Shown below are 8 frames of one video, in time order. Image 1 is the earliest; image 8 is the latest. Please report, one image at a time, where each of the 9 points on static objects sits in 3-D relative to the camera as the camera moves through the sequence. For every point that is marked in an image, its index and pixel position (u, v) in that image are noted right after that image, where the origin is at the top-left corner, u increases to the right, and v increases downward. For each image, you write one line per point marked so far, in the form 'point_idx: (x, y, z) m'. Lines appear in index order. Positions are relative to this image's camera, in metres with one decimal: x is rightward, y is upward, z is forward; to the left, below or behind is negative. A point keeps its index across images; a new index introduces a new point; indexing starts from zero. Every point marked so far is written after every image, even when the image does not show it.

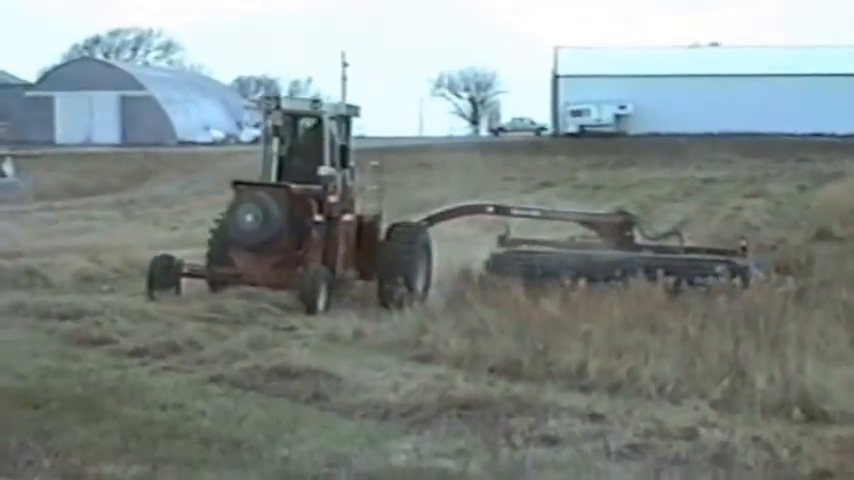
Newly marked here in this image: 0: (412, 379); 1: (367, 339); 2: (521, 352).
0: (-0.1, -0.9, +9.1) m
1: (-0.4, -0.7, +10.5) m
2: (+0.6, -0.7, +9.5) m
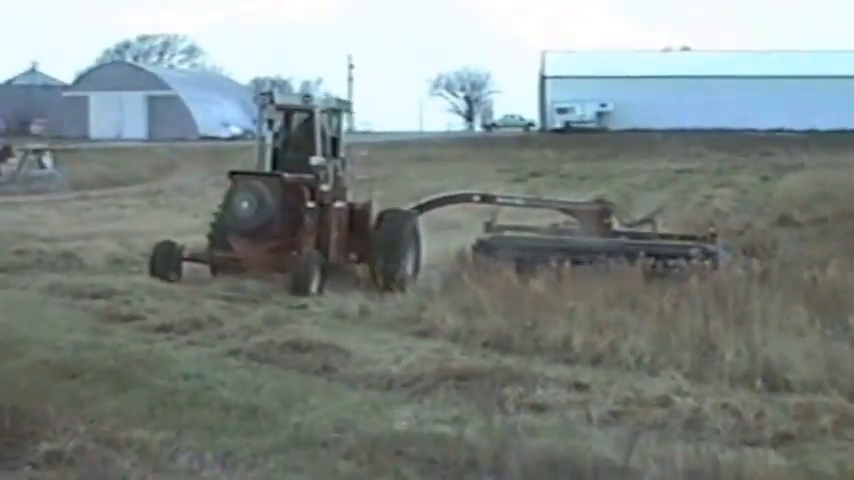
0: (-0.1, -0.8, +10.0) m
1: (-0.4, -0.6, +11.4) m
2: (+0.6, -0.6, +10.4) m
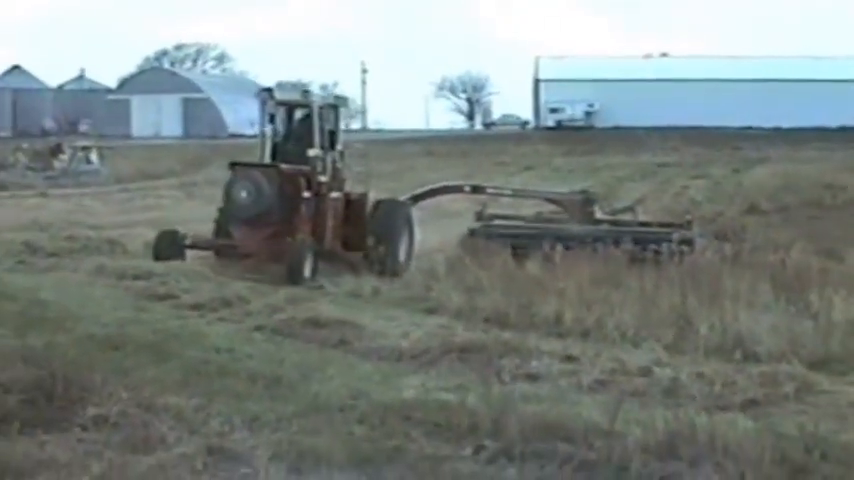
0: (-0.1, -0.7, +11.2) m
1: (-0.4, -0.5, +12.6) m
2: (+0.7, -0.5, +11.6) m
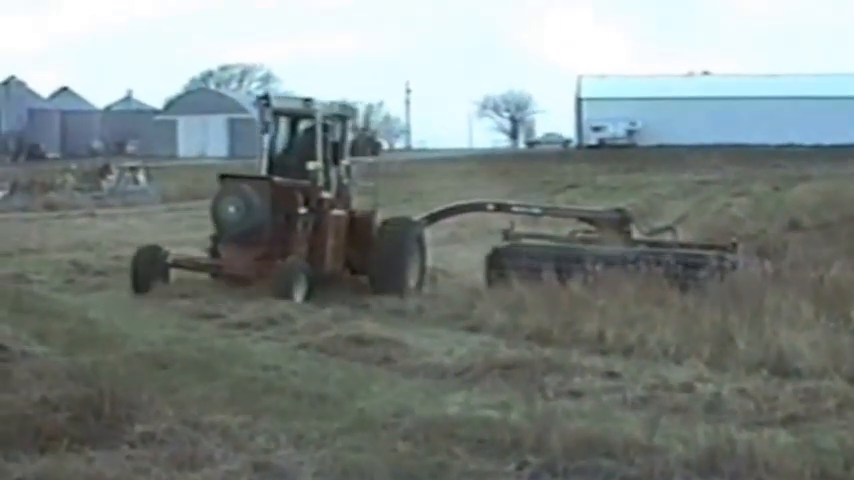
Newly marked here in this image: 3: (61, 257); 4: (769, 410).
0: (+0.3, -0.8, +11.3) m
1: (0.0, -0.6, +12.7) m
2: (+1.0, -0.7, +11.6) m
3: (-4.2, -0.2, +17.0) m
4: (+2.1, -1.1, +9.2) m
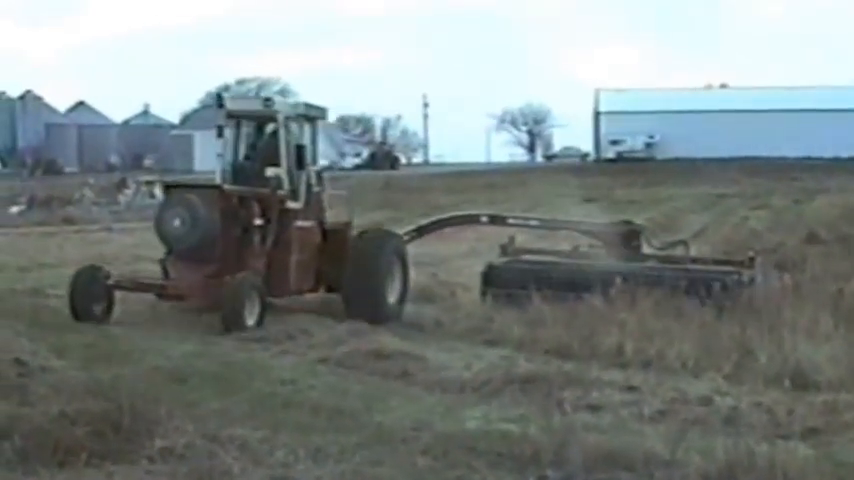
0: (+0.4, -0.9, +11.3) m
1: (+0.2, -0.8, +12.7) m
2: (+1.1, -0.8, +11.6) m
3: (-4.0, -0.4, +17.0) m
4: (+2.3, -1.2, +9.2) m
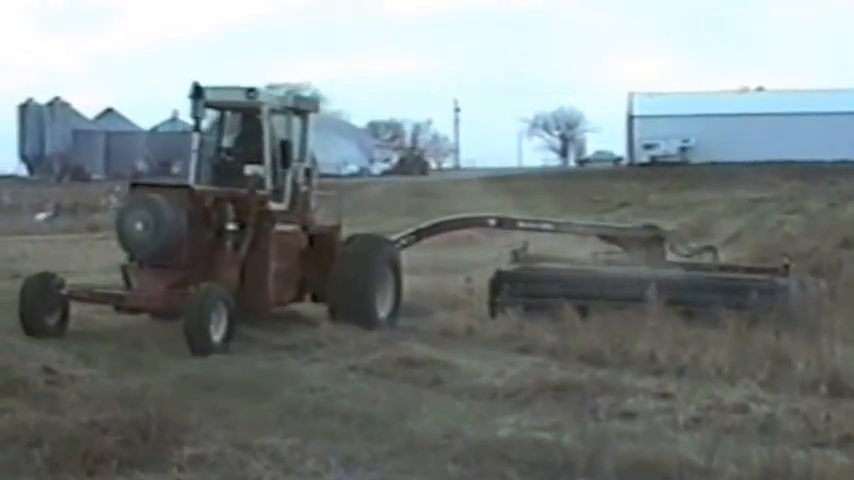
0: (+0.7, -1.0, +11.1) m
1: (+0.4, -0.8, +12.5) m
2: (+1.4, -0.8, +11.5) m
3: (-3.7, -0.4, +17.0) m
4: (+2.5, -1.2, +9.0) m
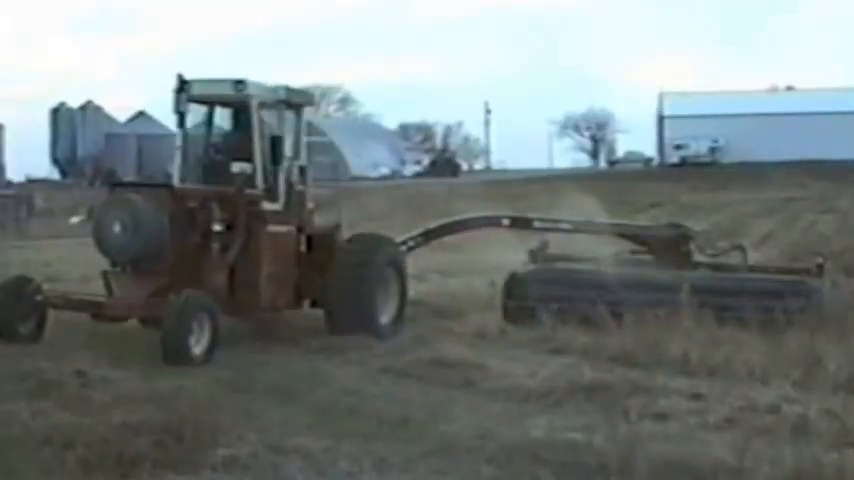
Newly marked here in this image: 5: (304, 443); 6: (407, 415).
0: (+0.9, -1.0, +11.1) m
1: (+0.7, -0.8, +12.5) m
2: (+1.6, -0.8, +11.5) m
3: (-3.4, -0.5, +17.1) m
4: (+2.7, -1.2, +9.0) m
5: (-0.7, -1.2, +8.6) m
6: (-0.1, -1.1, +9.5) m
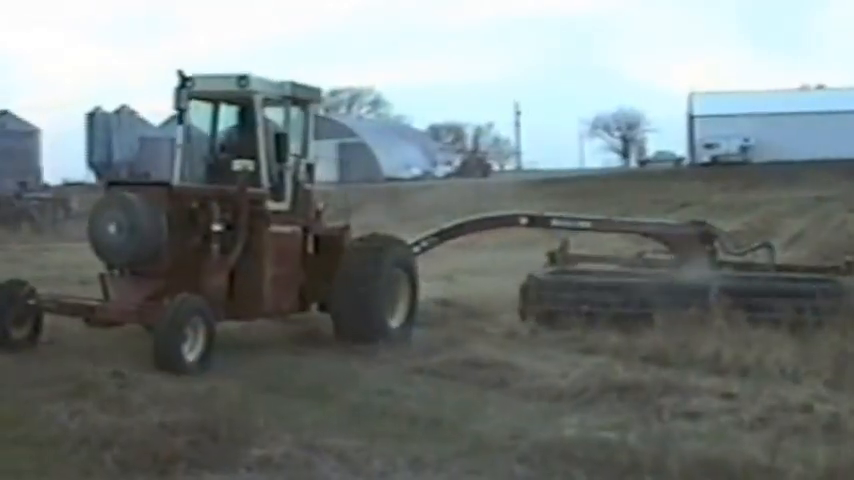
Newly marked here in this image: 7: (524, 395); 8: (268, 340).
0: (+1.1, -1.0, +11.2) m
1: (+1.0, -0.8, +12.6) m
2: (+1.9, -0.8, +11.5) m
3: (-3.0, -0.5, +17.2) m
4: (+2.9, -1.2, +9.0) m
5: (-0.5, -1.2, +8.7) m
6: (+0.1, -1.1, +9.5) m
7: (+0.7, -1.1, +10.4) m
8: (-1.4, -0.8, +12.5) m
